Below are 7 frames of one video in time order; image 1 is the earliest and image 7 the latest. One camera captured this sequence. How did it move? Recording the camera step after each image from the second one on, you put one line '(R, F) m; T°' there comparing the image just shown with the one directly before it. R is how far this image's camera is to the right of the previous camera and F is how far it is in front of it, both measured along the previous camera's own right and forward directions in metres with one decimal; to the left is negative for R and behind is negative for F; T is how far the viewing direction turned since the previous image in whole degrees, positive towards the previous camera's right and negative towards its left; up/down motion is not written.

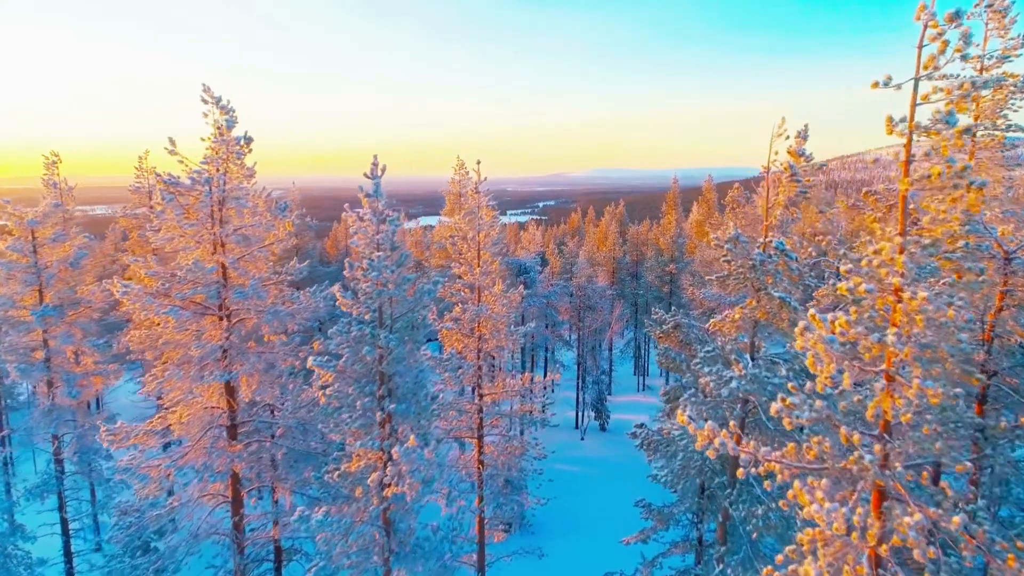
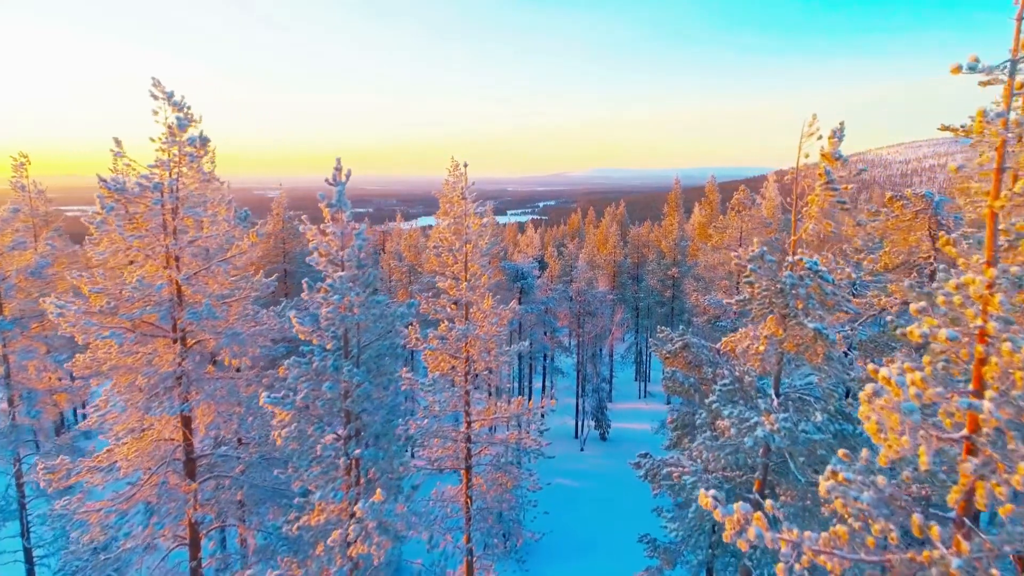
(+0.2, +0.9) m; 0°
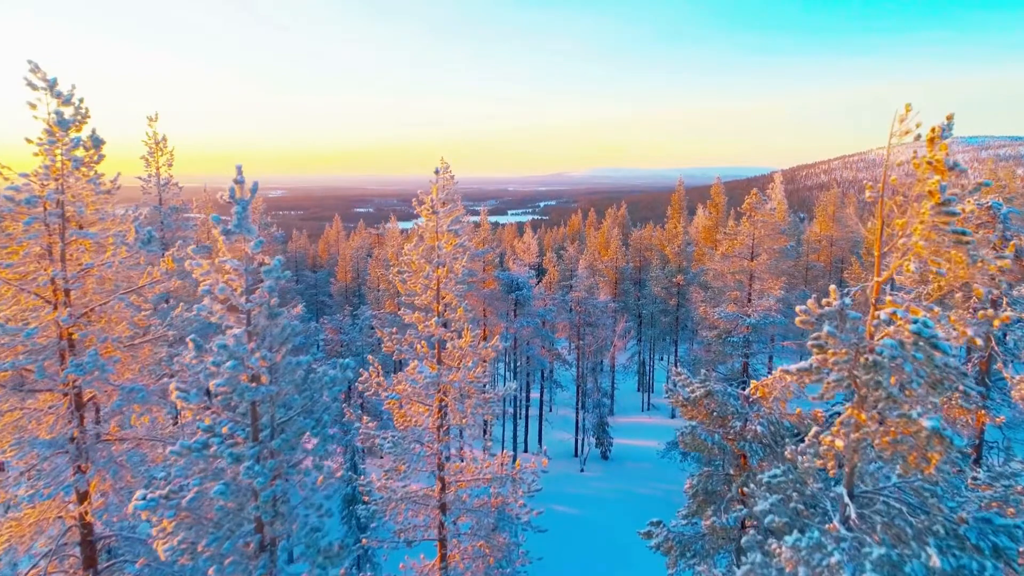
(+0.2, +1.6) m; 0°
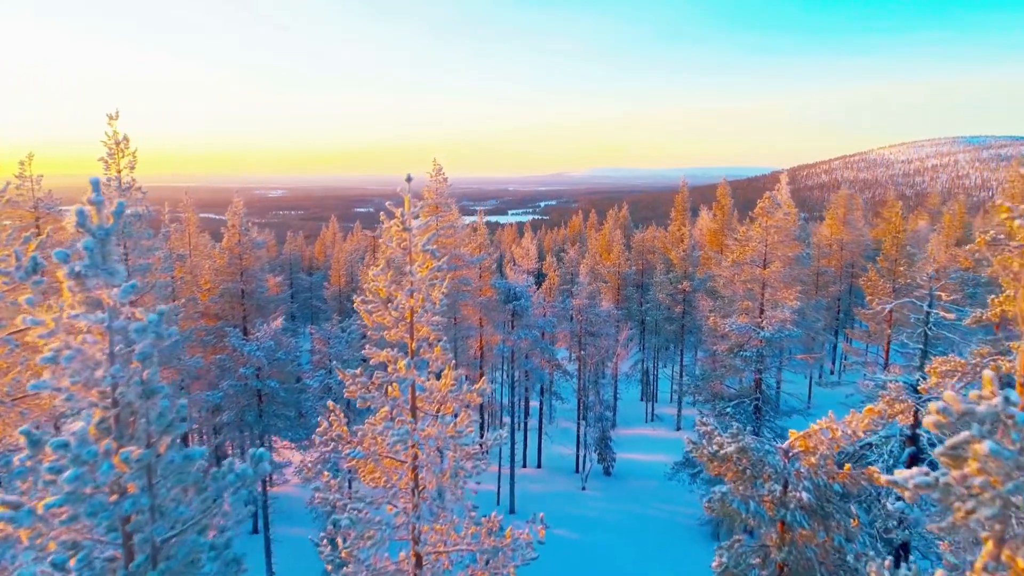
(+0.1, +1.2) m; 0°
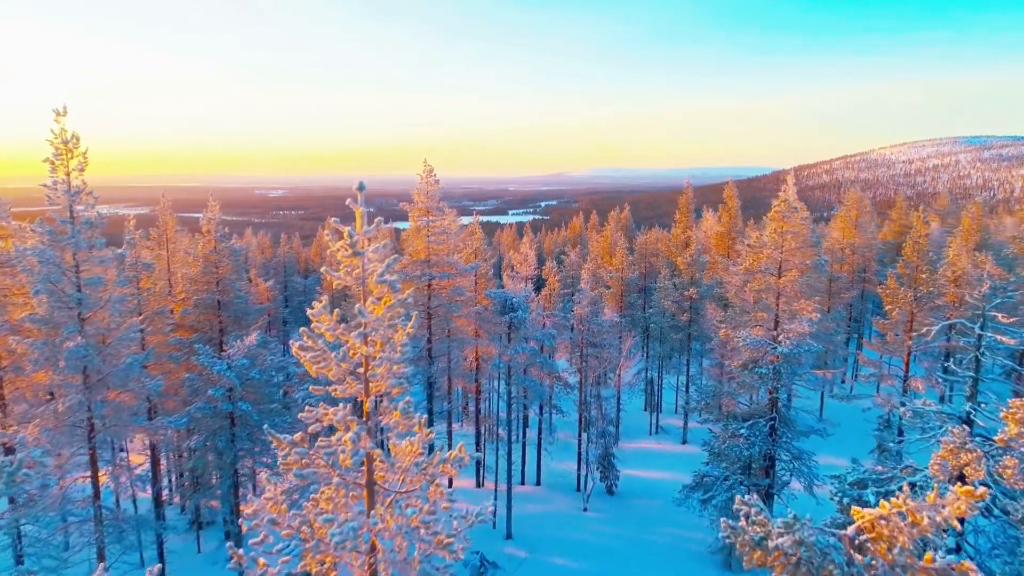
(+0.1, +1.3) m; 0°
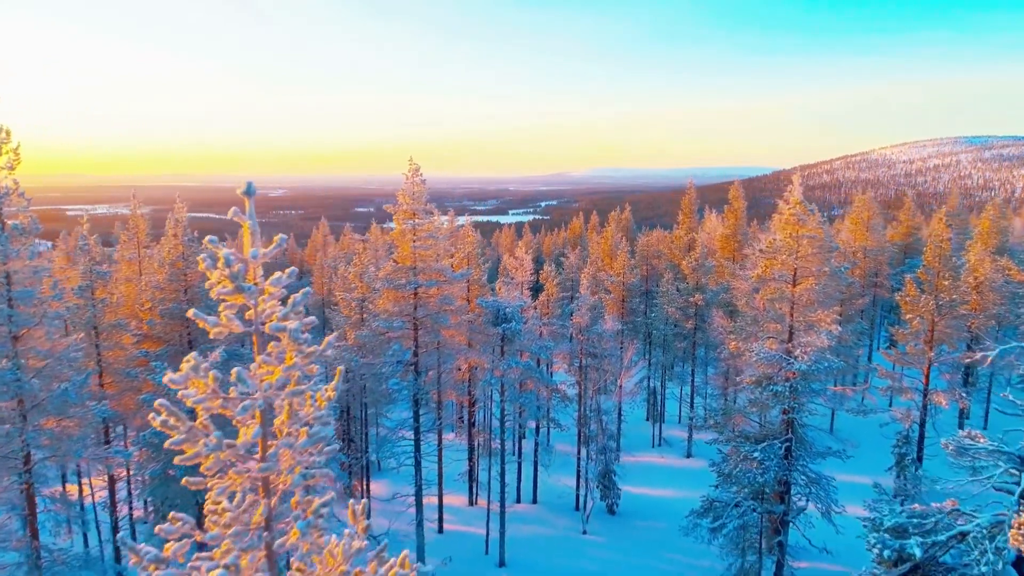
(+0.2, +1.4) m; 0°
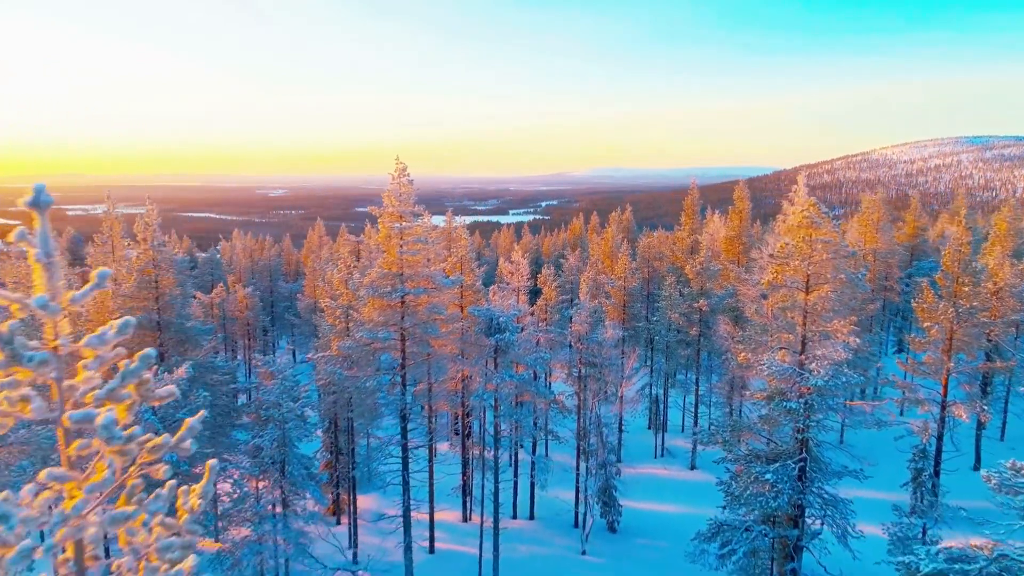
(+0.2, +1.1) m; 0°
